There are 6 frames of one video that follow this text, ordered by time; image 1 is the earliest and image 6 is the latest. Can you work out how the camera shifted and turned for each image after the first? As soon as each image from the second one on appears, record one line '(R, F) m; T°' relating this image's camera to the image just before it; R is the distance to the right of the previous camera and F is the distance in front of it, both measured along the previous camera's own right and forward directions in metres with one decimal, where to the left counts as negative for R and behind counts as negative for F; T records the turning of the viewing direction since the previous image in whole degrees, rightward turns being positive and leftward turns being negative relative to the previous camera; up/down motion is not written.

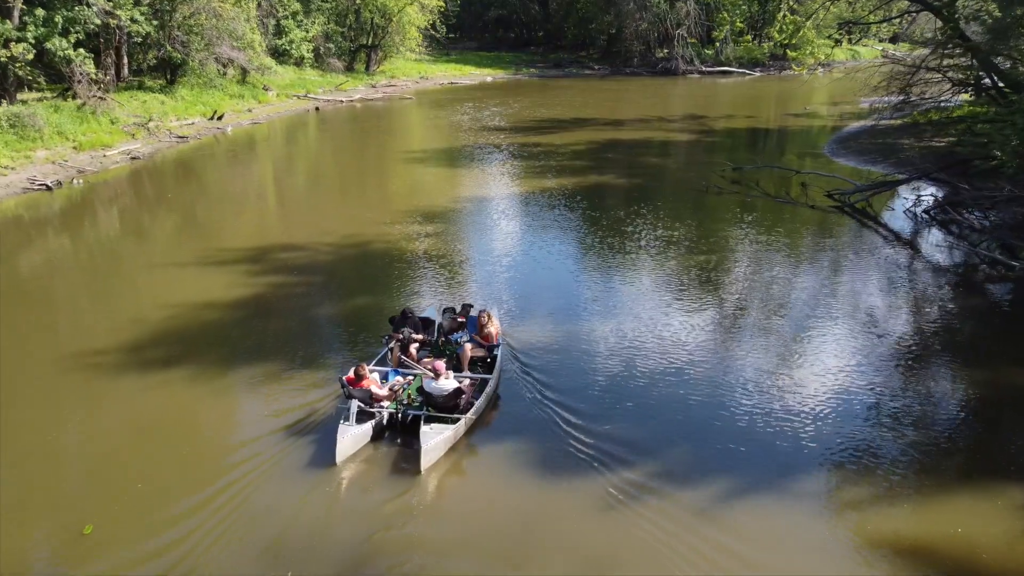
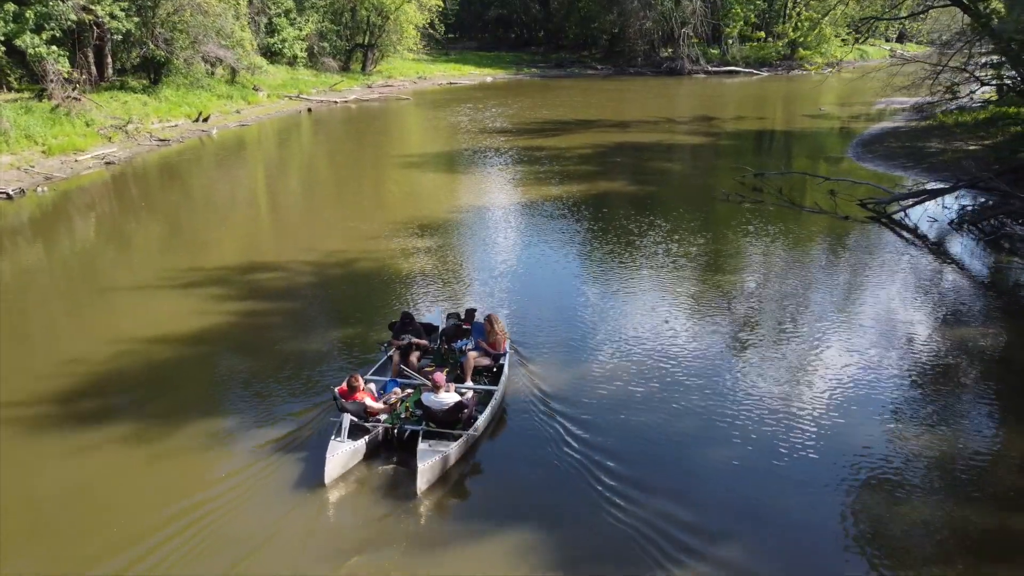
(-0.1, +1.3) m; 0°
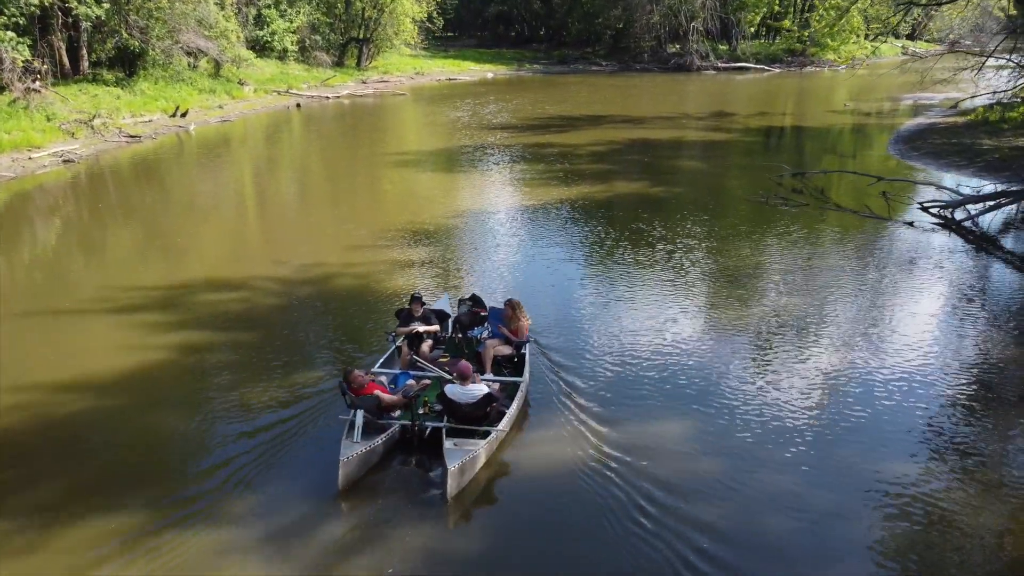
(-0.2, +1.8) m; 0°
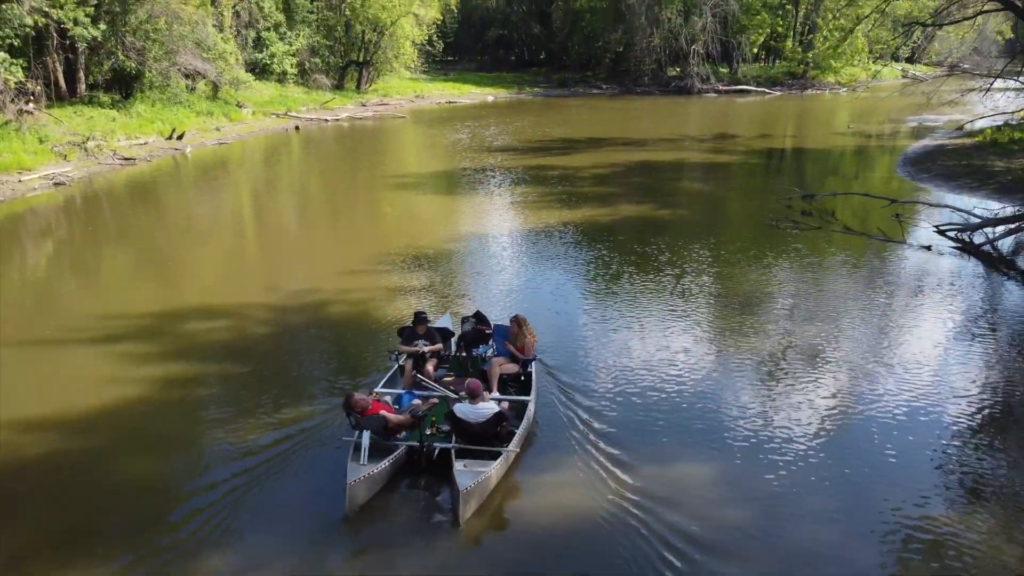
(0.0, +0.4) m; 0°
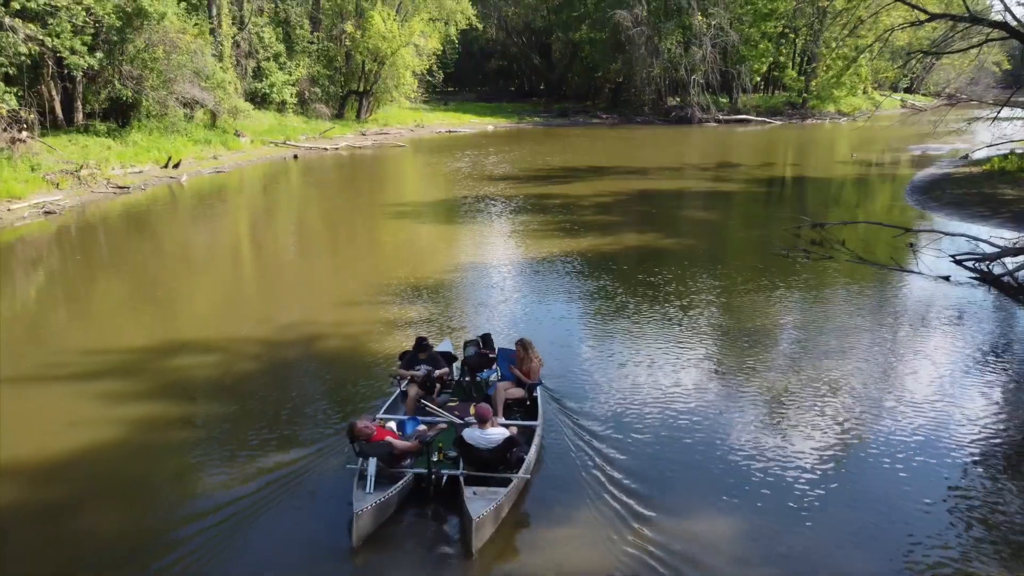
(0.0, +0.4) m; 0°
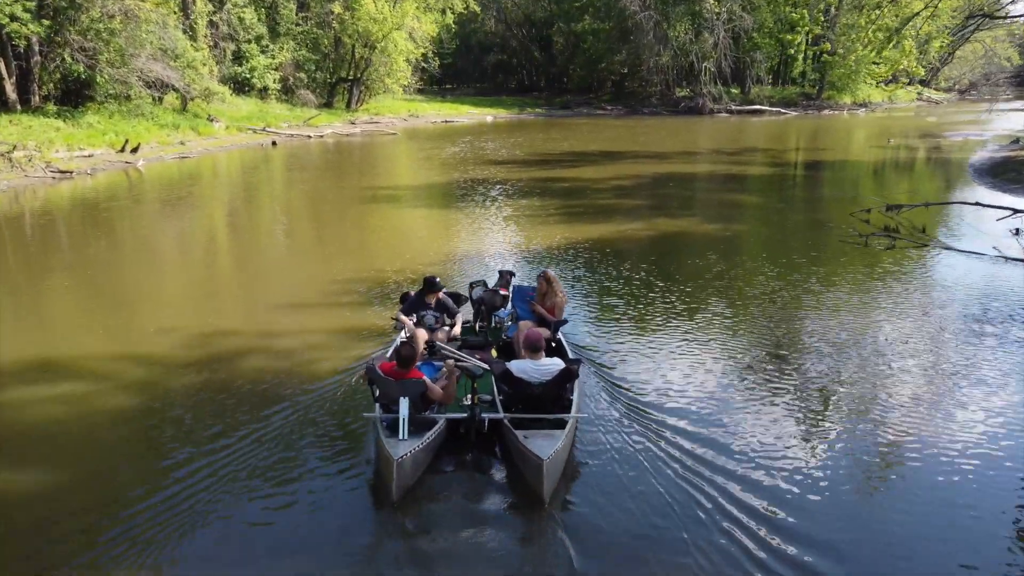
(-0.1, +2.5) m; 0°
